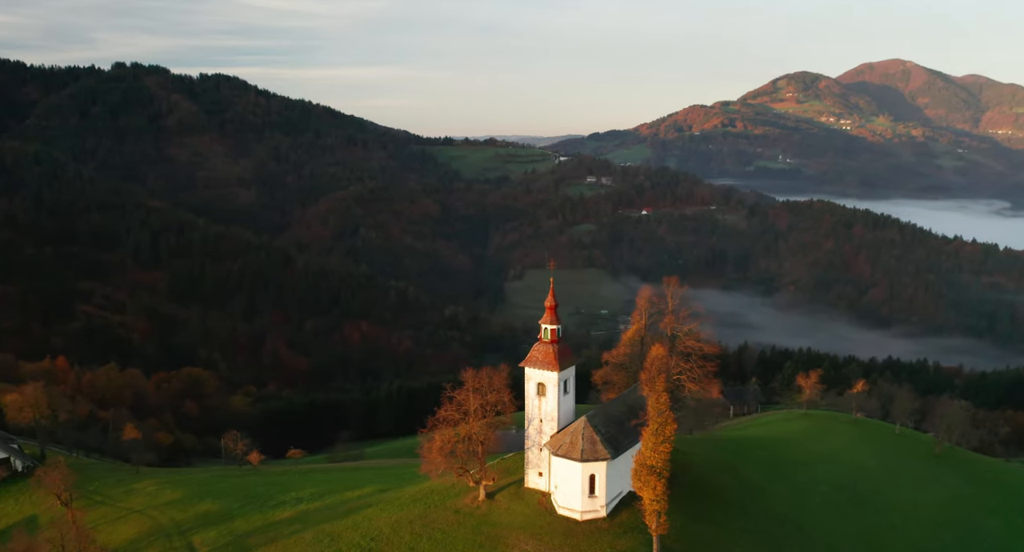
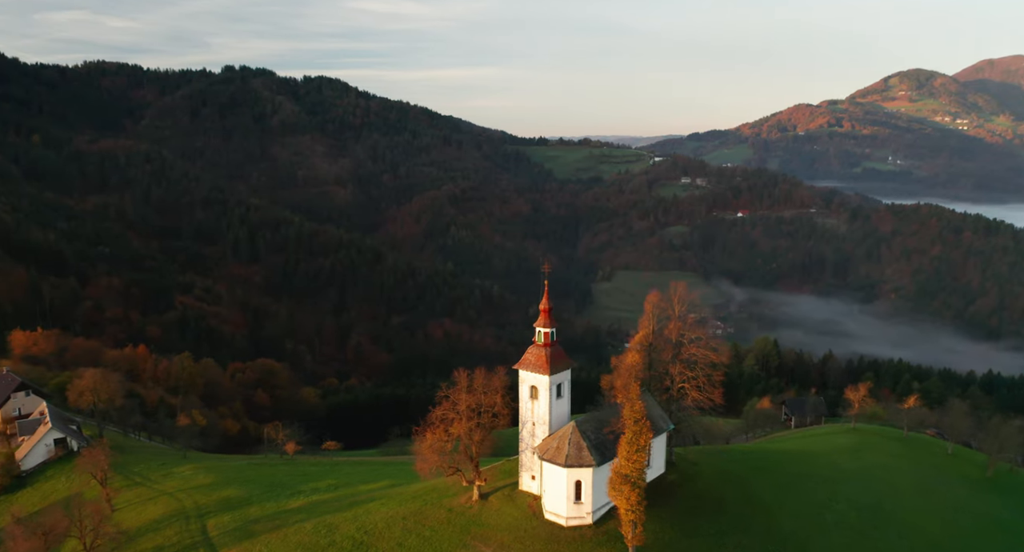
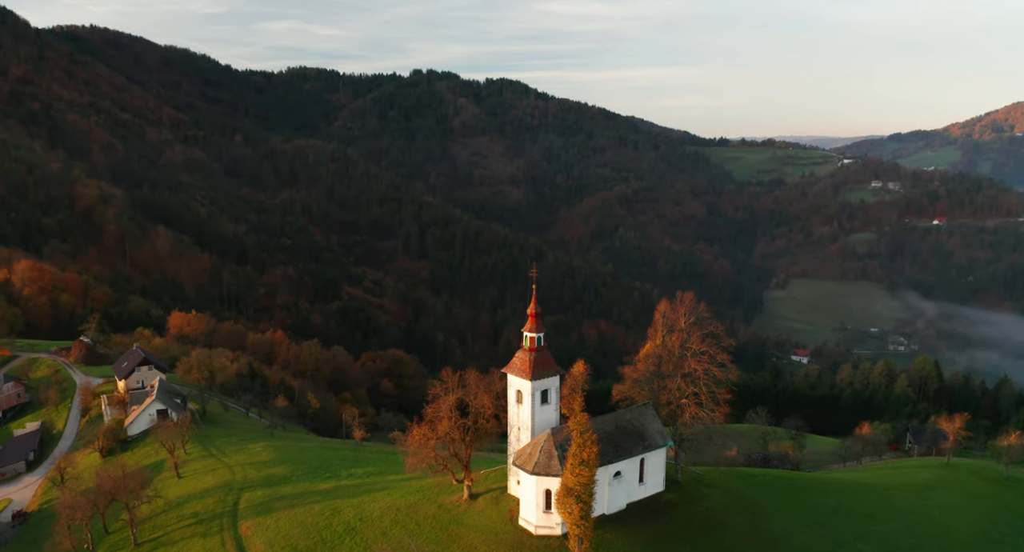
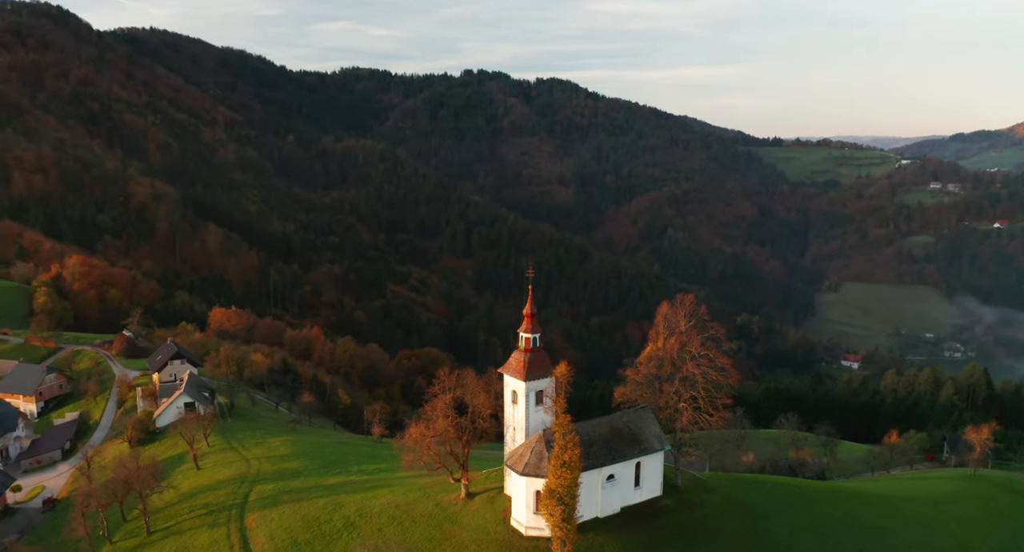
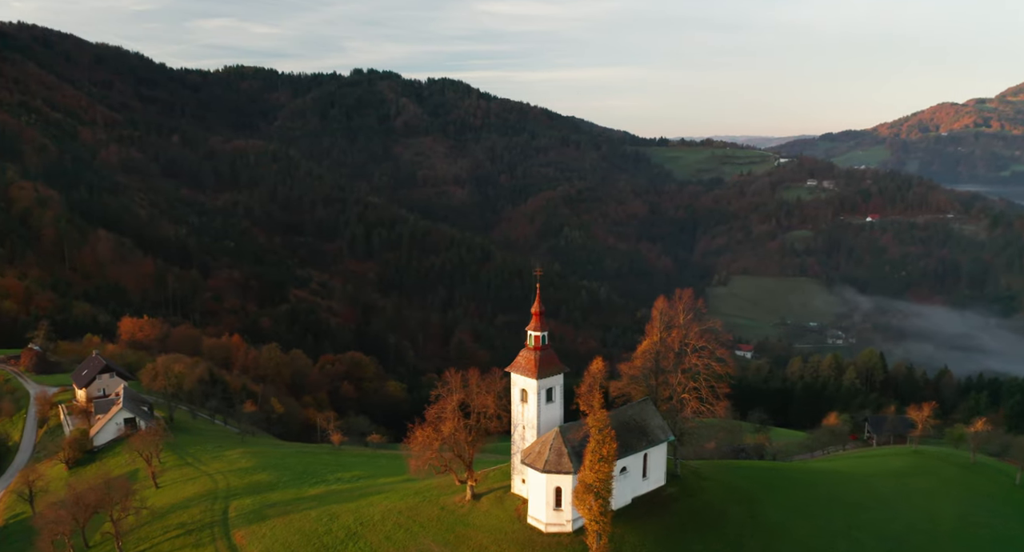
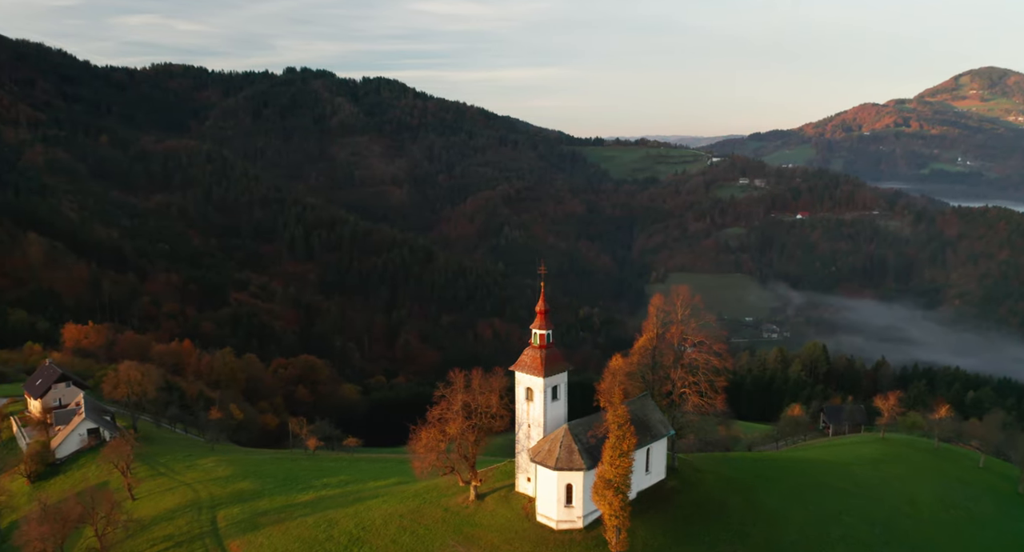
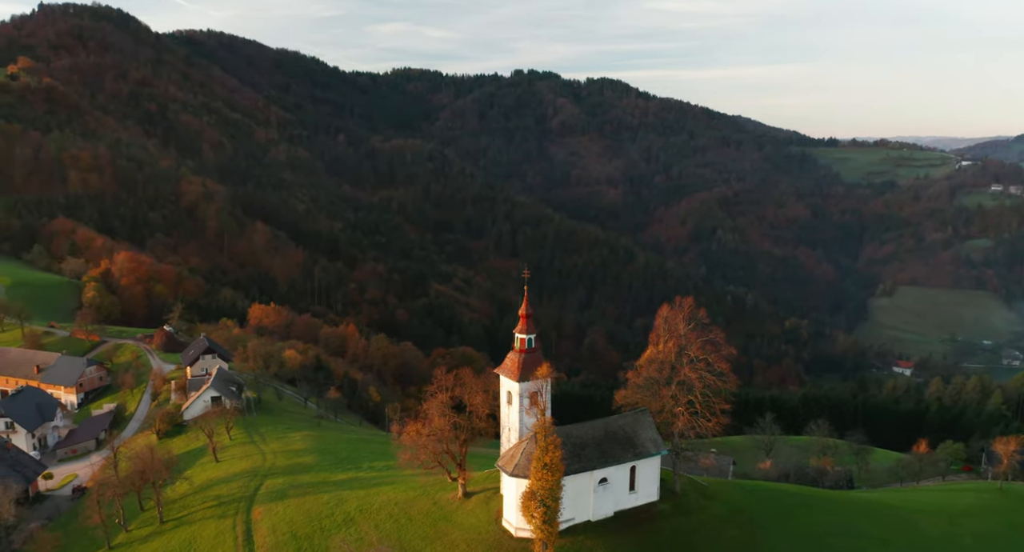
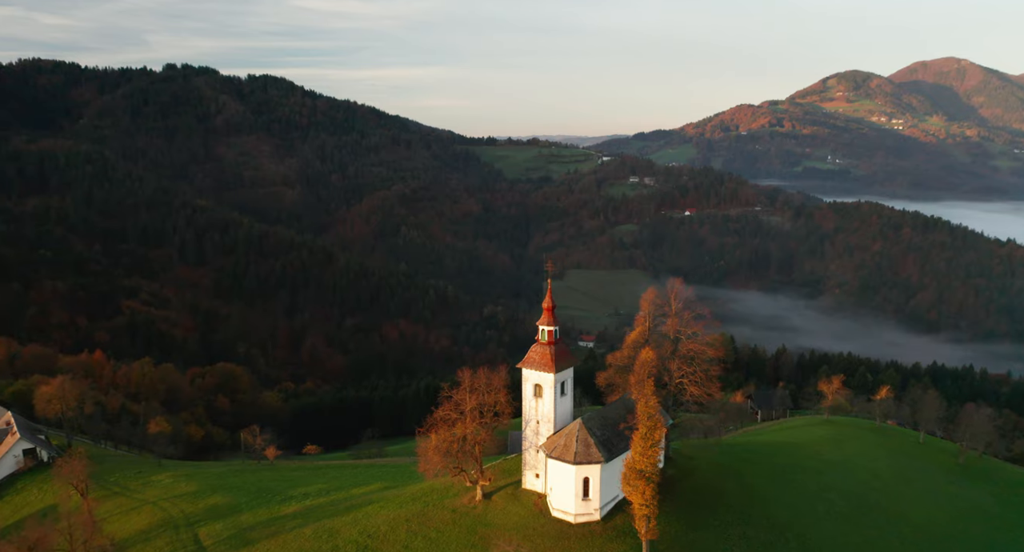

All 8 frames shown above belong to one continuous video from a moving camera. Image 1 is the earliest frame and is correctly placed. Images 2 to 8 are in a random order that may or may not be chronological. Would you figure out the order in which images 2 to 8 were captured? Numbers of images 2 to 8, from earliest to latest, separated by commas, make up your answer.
8, 2, 6, 5, 3, 4, 7
